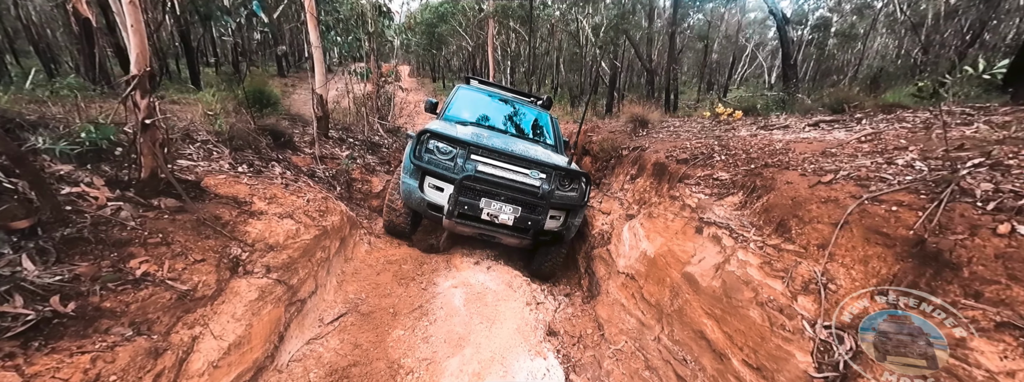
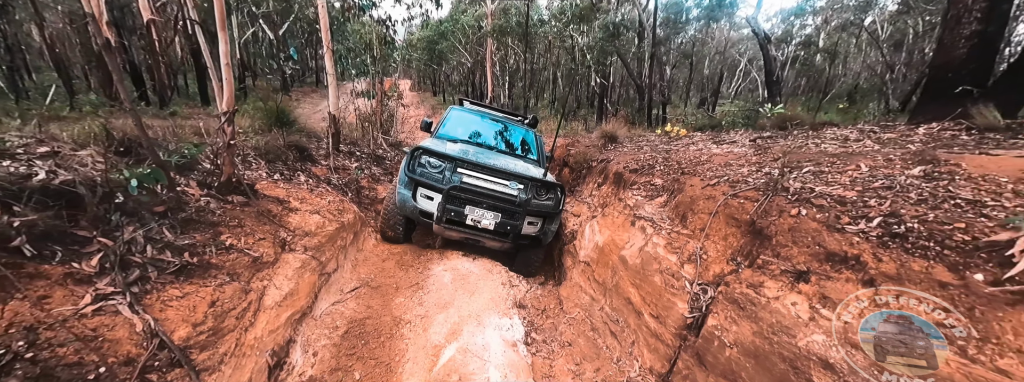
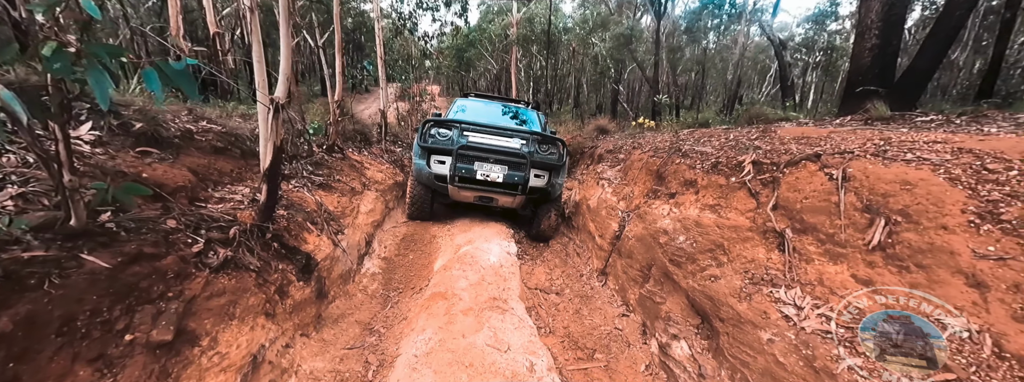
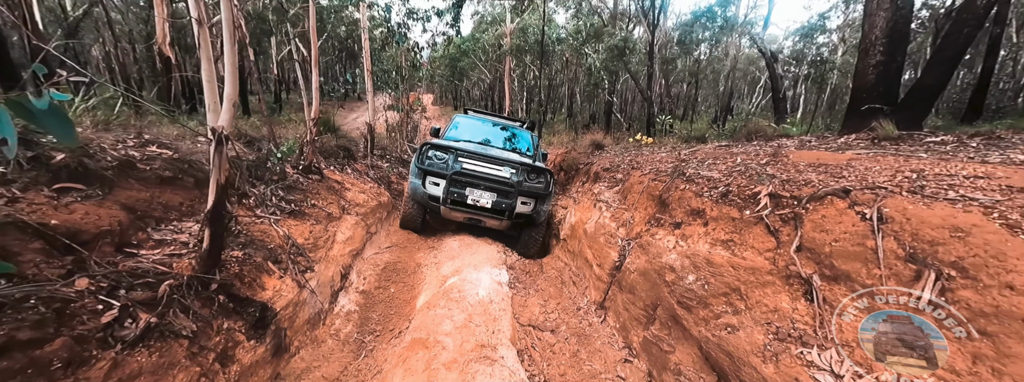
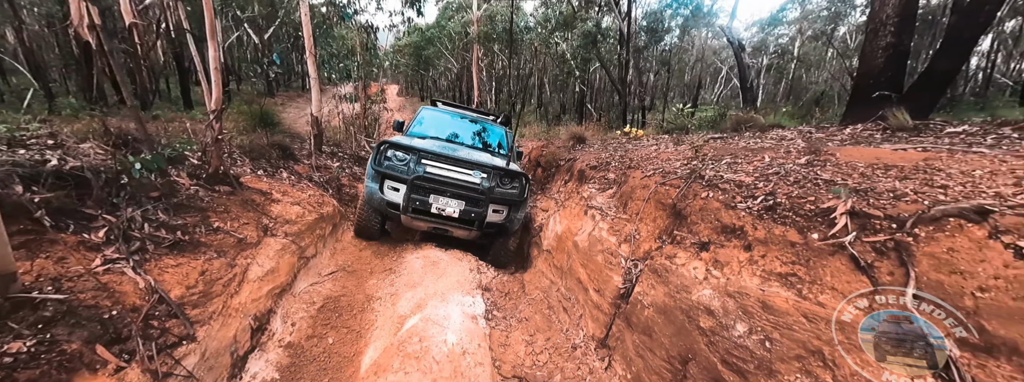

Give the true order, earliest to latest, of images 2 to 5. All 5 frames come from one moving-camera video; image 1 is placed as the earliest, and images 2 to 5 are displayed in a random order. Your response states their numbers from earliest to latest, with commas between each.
2, 5, 4, 3
